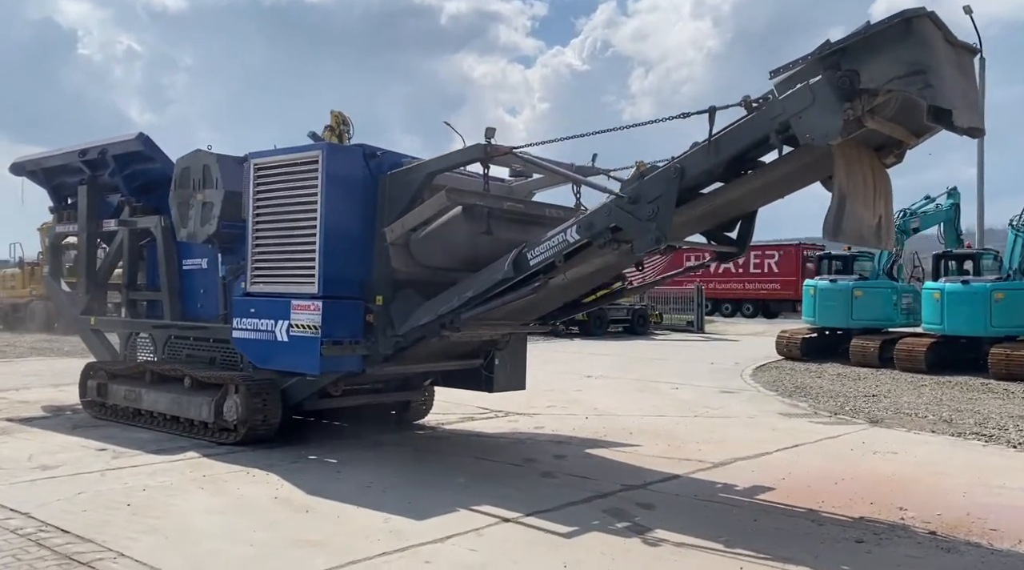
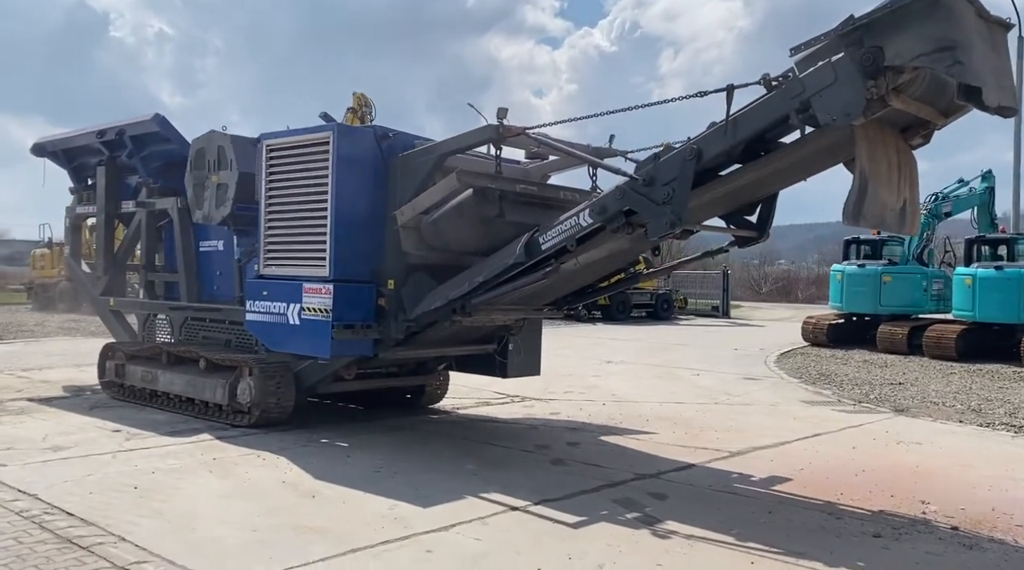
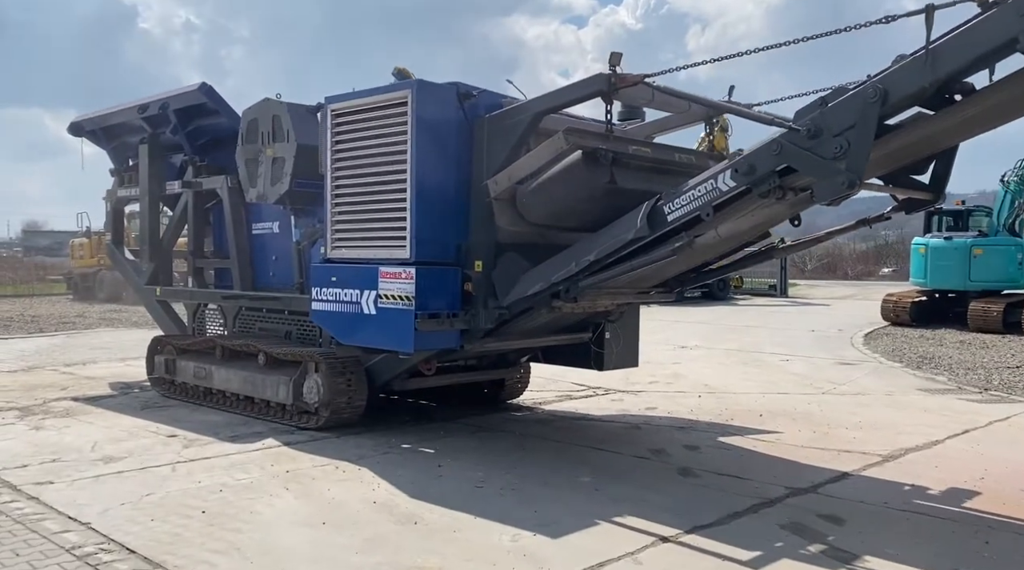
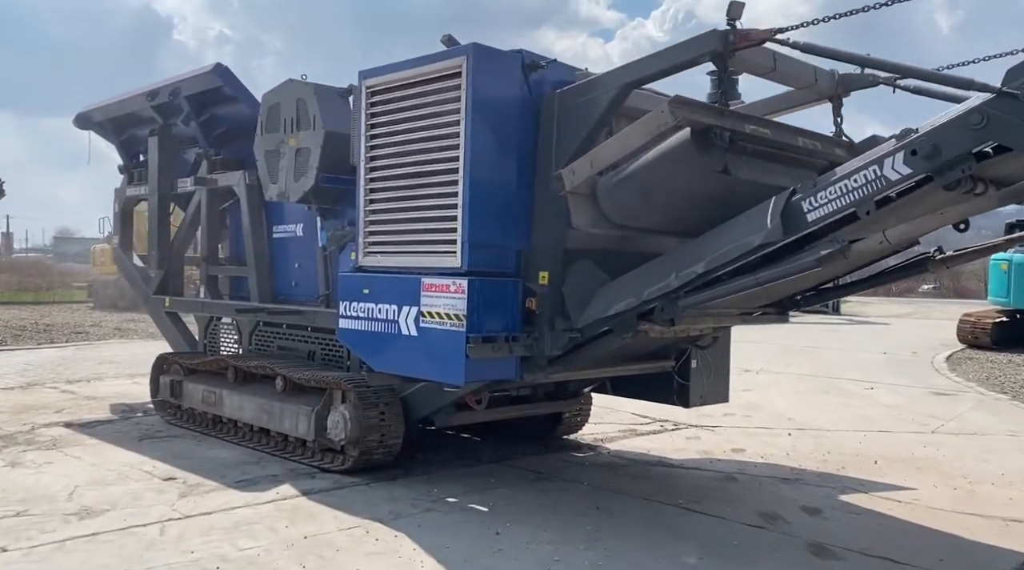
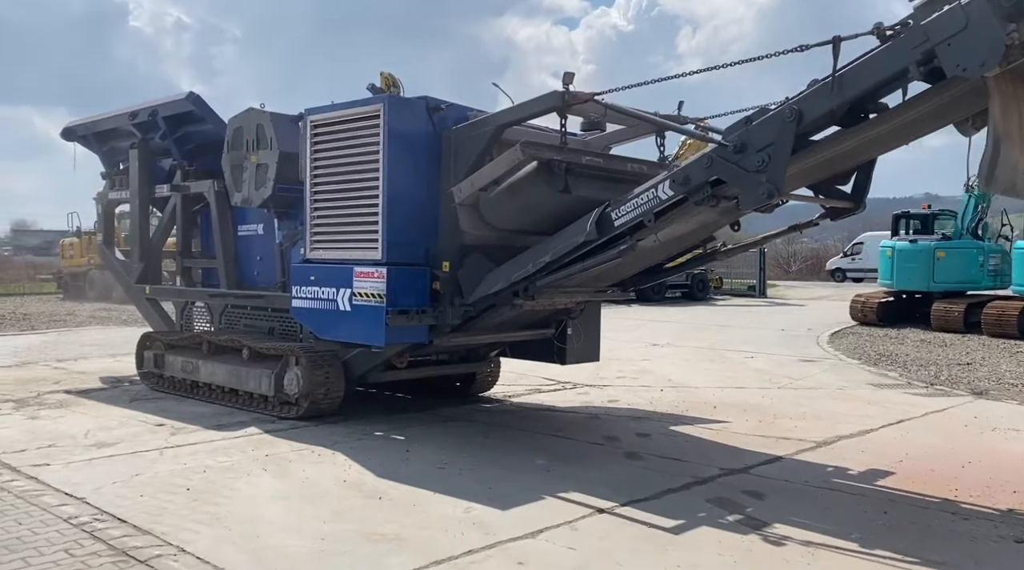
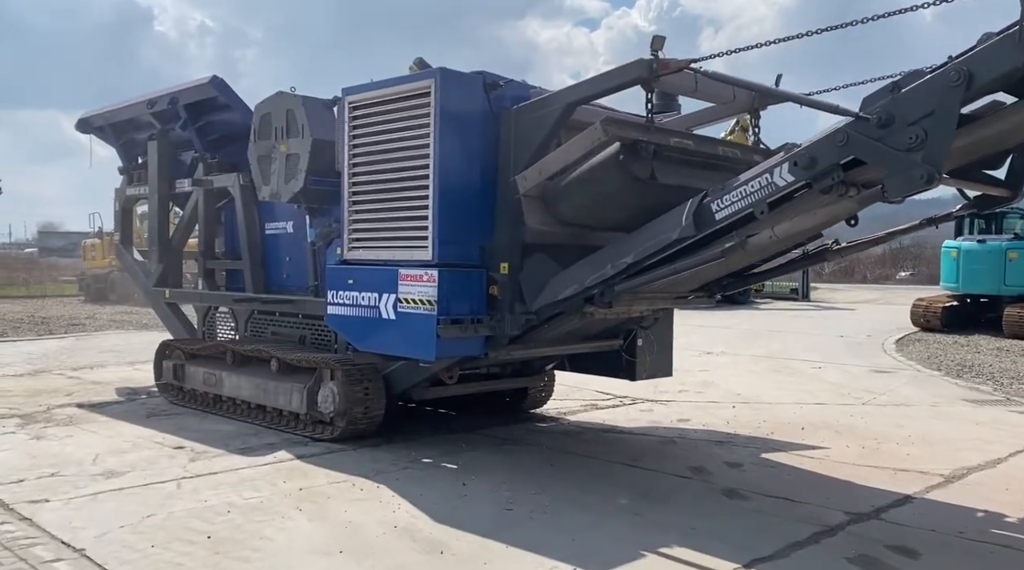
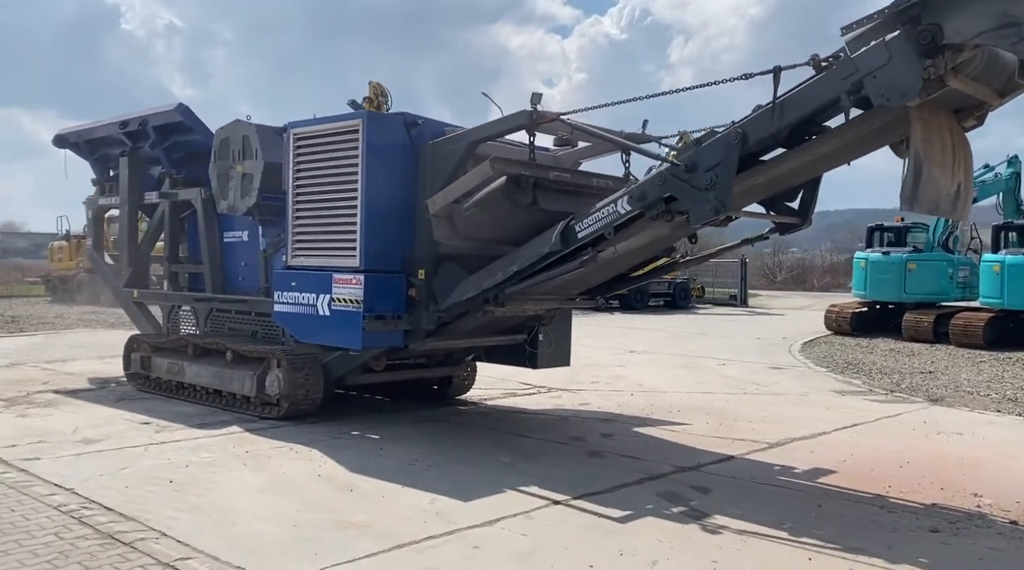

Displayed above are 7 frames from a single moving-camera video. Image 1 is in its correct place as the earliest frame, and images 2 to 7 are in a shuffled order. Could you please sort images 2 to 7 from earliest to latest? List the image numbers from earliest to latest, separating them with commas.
2, 7, 5, 3, 6, 4
